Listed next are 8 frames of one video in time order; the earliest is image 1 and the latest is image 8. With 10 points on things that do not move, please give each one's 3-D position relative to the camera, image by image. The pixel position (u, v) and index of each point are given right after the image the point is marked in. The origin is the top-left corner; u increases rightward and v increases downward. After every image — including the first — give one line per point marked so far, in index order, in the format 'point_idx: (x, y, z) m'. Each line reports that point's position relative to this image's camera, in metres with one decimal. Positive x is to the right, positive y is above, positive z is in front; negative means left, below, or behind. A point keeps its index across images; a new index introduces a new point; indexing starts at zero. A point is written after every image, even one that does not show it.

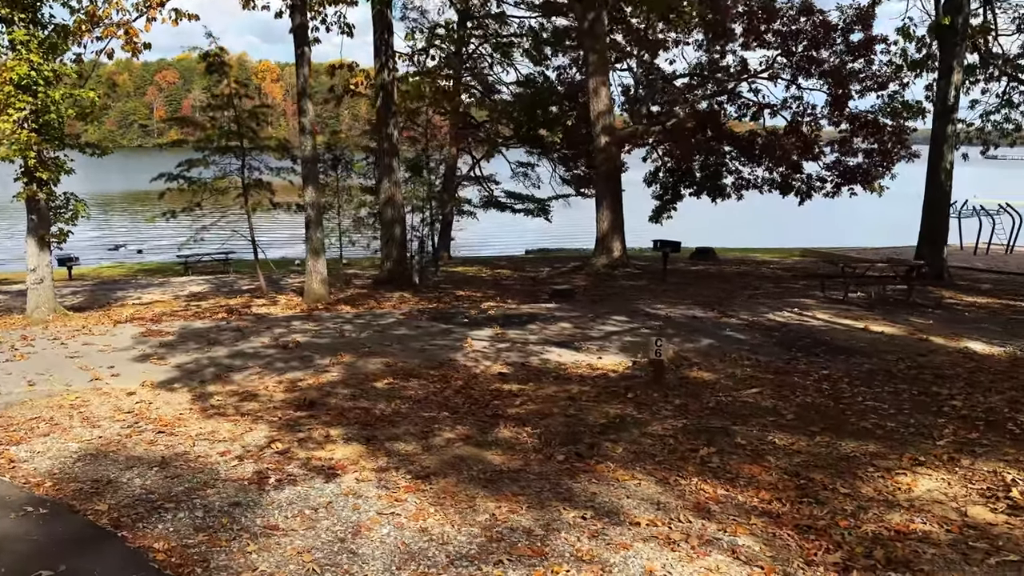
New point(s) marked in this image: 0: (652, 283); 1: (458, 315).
0: (+2.5, +0.1, +14.9) m
1: (-0.7, -0.3, +10.5) m
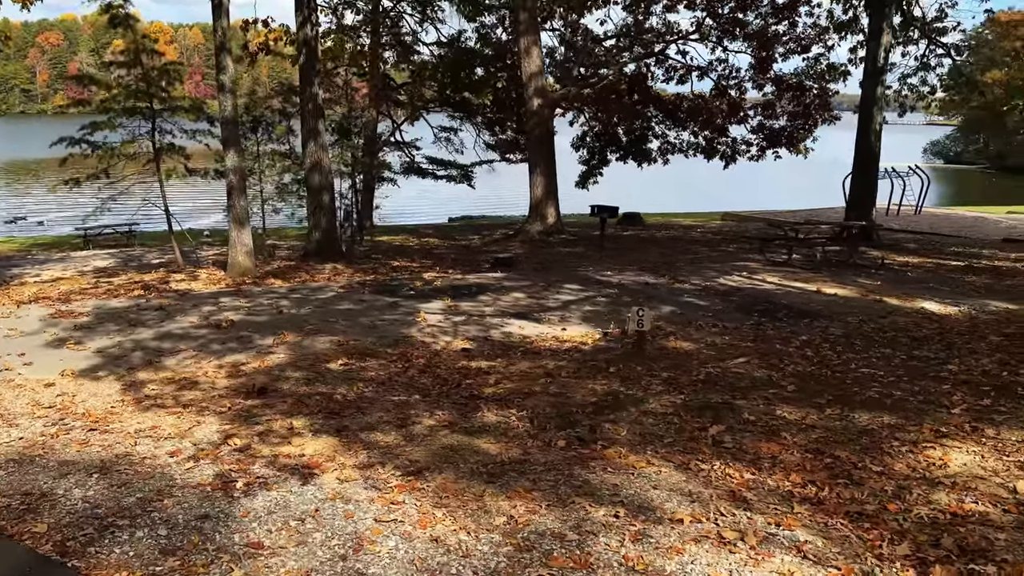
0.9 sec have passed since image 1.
0: (+1.4, +0.7, +14.6) m
1: (-1.3, 0.0, +10.0) m
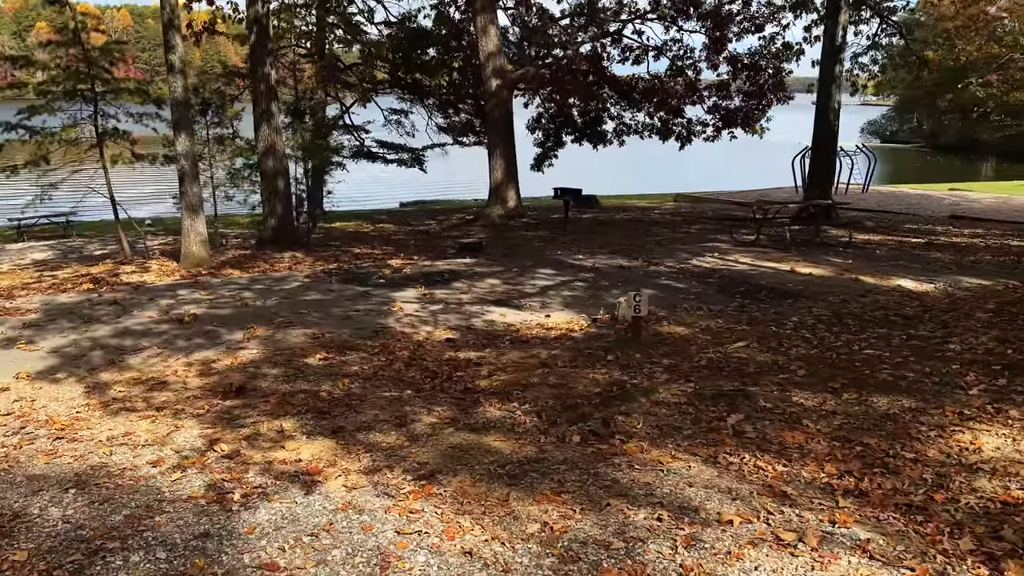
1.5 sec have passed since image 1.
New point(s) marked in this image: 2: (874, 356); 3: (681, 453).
0: (+0.7, +0.9, +14.4) m
1: (-1.6, +0.1, +9.6) m
2: (+2.2, -0.4, +5.2) m
3: (+0.8, -0.8, +3.9) m
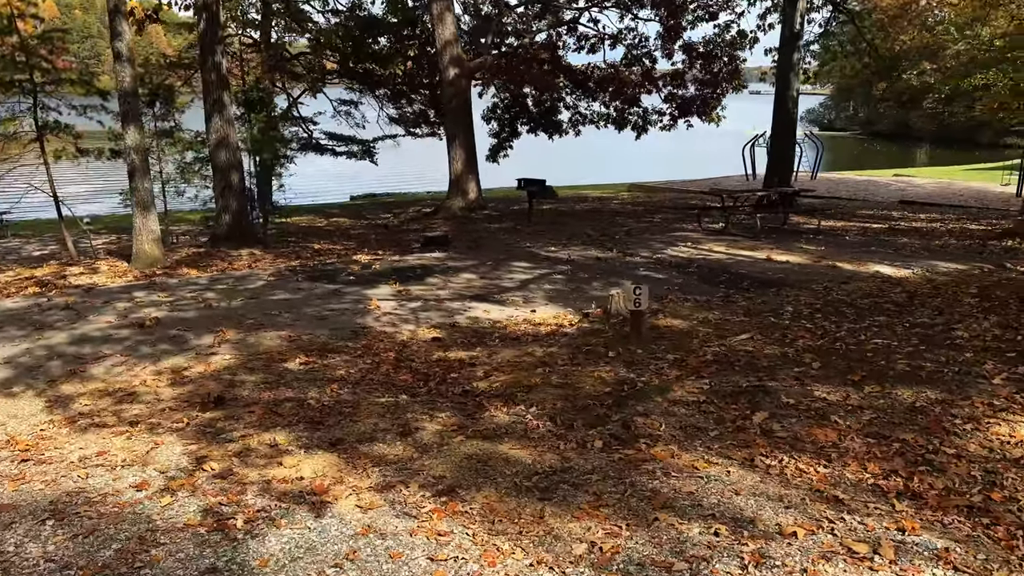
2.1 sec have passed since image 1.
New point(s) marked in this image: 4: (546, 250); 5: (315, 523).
0: (+0.1, +1.1, +14.1) m
1: (-1.9, +0.2, +9.2) m
2: (+2.2, -0.3, +5.1) m
3: (+0.9, -0.7, +3.7) m
4: (+0.4, +0.5, +10.4) m
5: (-0.7, -0.9, +3.2) m
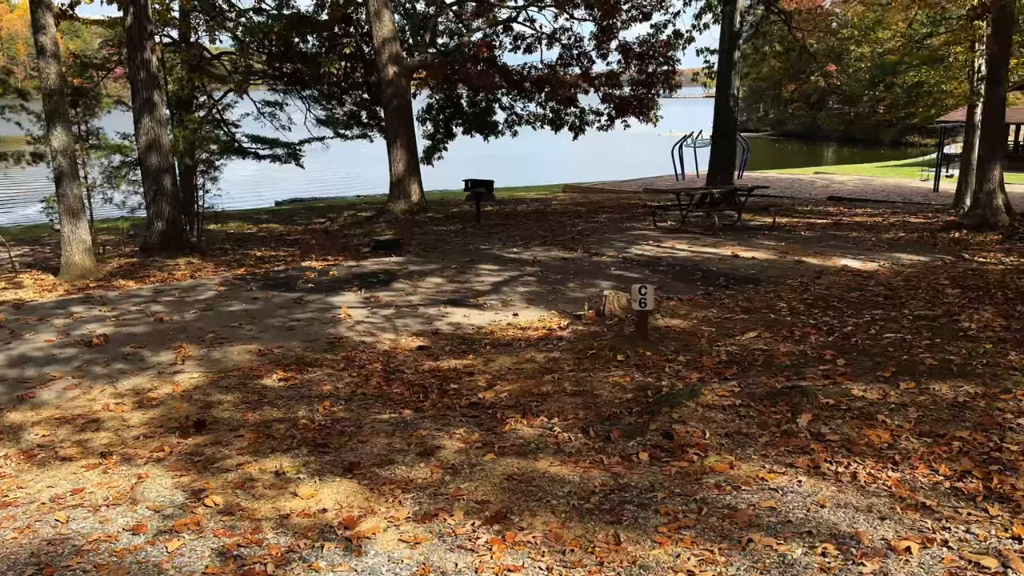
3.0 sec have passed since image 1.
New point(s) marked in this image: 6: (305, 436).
0: (-0.7, +1.0, +13.8) m
1: (-2.2, +0.1, +8.7) m
2: (+2.3, -0.3, +5.0) m
3: (+1.1, -0.7, +3.4) m
4: (-0.1, +0.4, +10.1) m
5: (-0.5, -0.9, +2.8) m
6: (-1.0, -0.7, +4.2) m
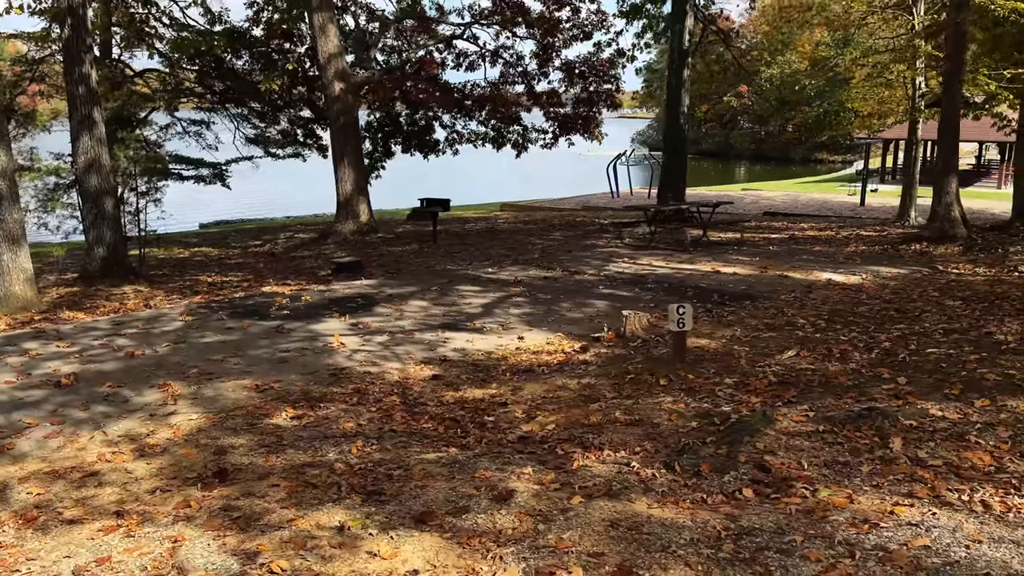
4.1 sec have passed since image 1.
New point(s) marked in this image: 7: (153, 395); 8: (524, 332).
0: (-1.4, +0.6, +13.4) m
1: (-2.4, -0.2, +8.1) m
2: (+2.5, -0.4, +4.8) m
3: (+1.4, -0.8, +3.2) m
4: (-0.4, +0.2, +9.8) m
5: (-0.1, -1.0, +2.4) m
6: (-0.7, -0.9, +3.8) m
7: (-2.3, -0.7, +5.4) m
8: (+0.1, -0.3, +6.7) m
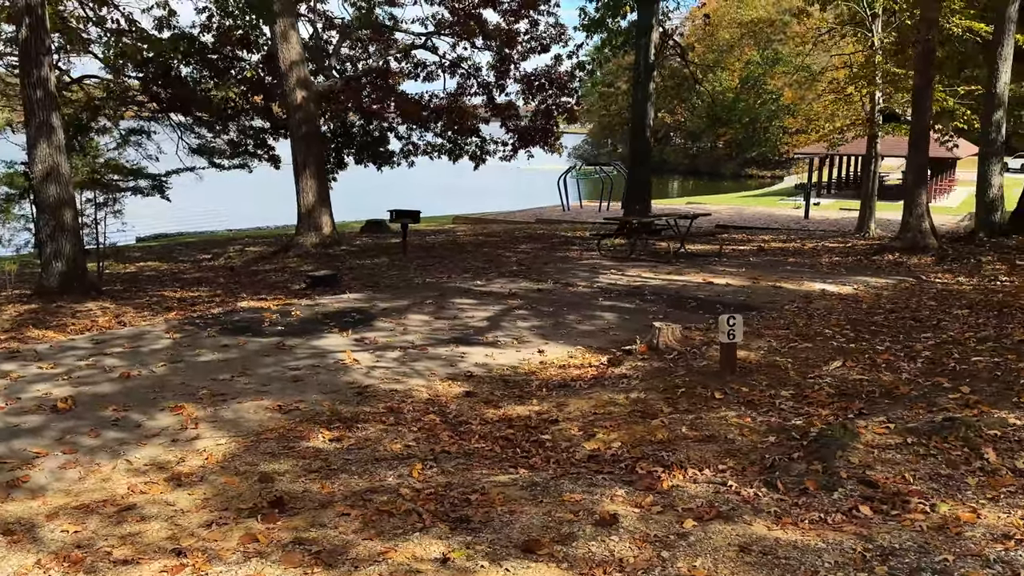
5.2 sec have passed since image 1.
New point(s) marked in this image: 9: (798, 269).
0: (-1.8, +0.4, +13.0) m
1: (-2.3, -0.3, +7.7) m
2: (+2.8, -0.4, +4.9) m
3: (+1.8, -0.8, +3.1) m
4: (-0.5, 0.0, +9.5) m
5: (+0.4, -1.0, +2.2) m
6: (-0.4, -0.9, +3.5) m
7: (-2.1, -0.8, +5.0) m
8: (+0.2, -0.4, +6.5) m
9: (+3.5, +0.2, +10.4) m
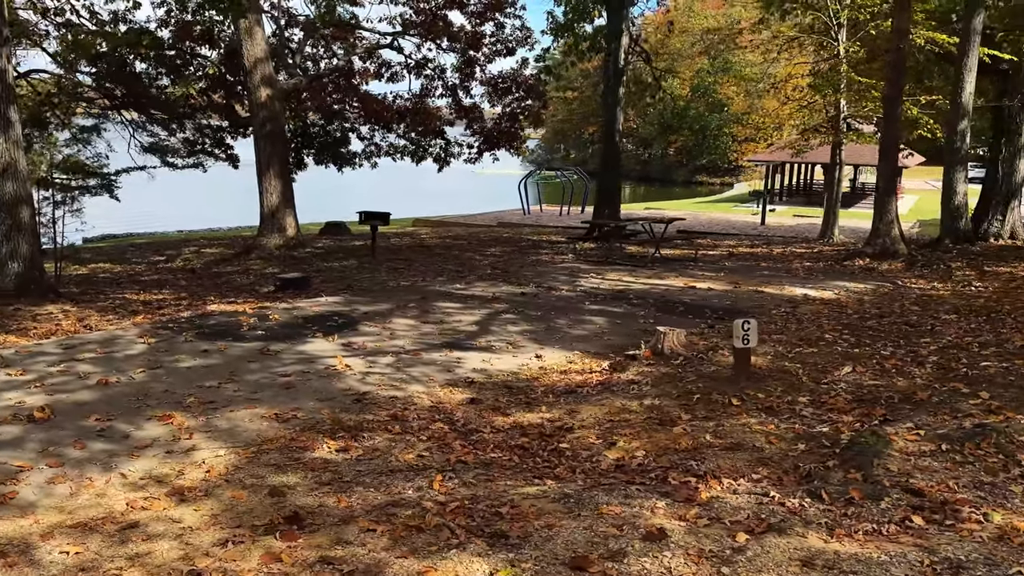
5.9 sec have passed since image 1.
0: (-2.2, +0.4, +12.8) m
1: (-2.4, -0.3, +7.4) m
2: (+2.8, -0.5, +4.9) m
3: (+2.0, -0.8, +3.1) m
4: (-0.7, 0.0, +9.4) m
5: (+0.6, -1.0, +2.1) m
6: (-0.2, -0.9, +3.4) m
7: (-2.0, -0.8, +4.8) m
8: (+0.2, -0.5, +6.3) m
9: (+3.2, +0.2, +10.5) m
